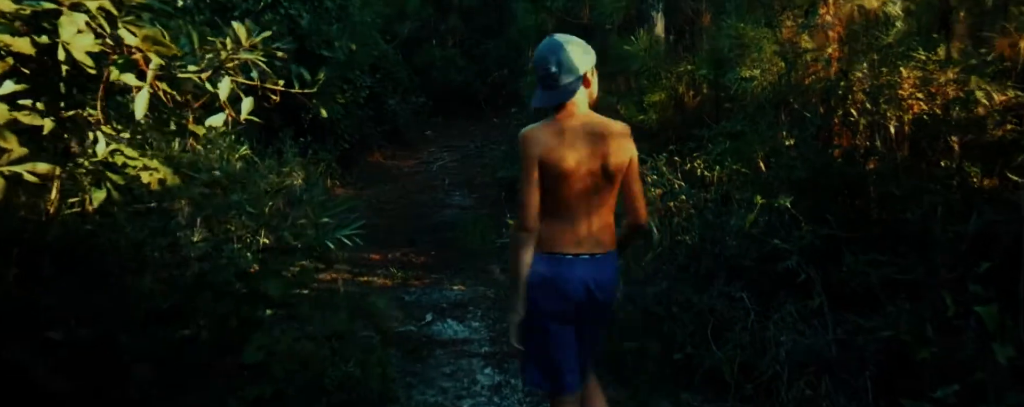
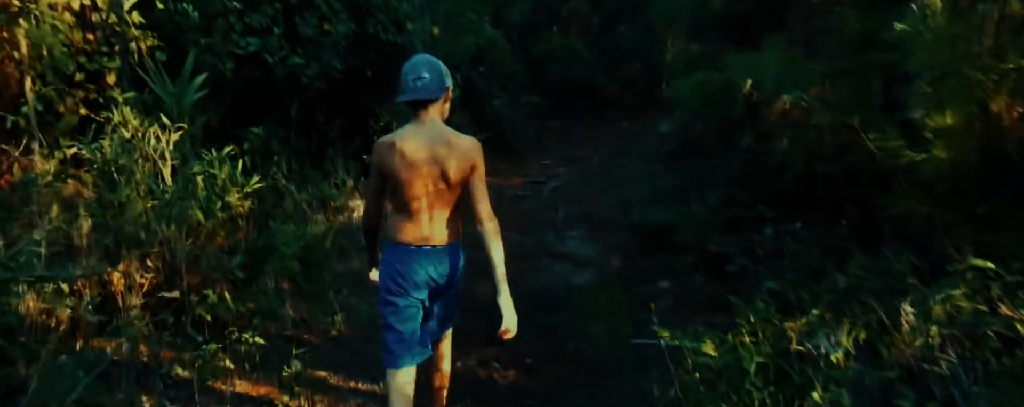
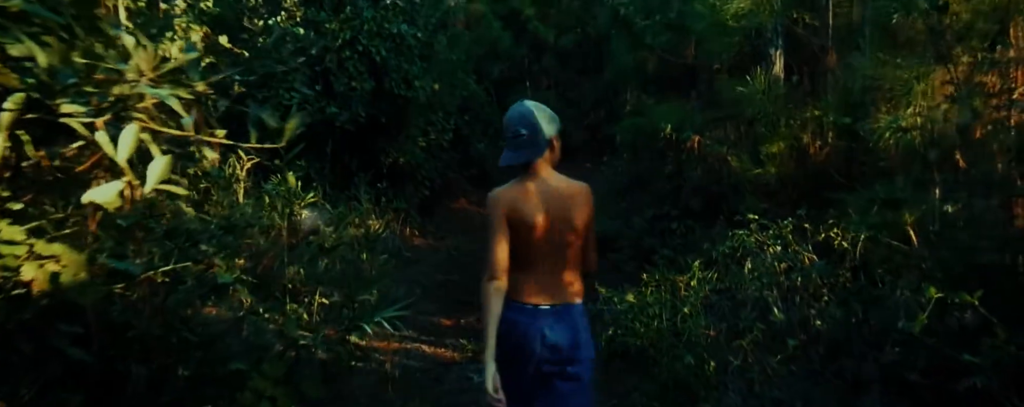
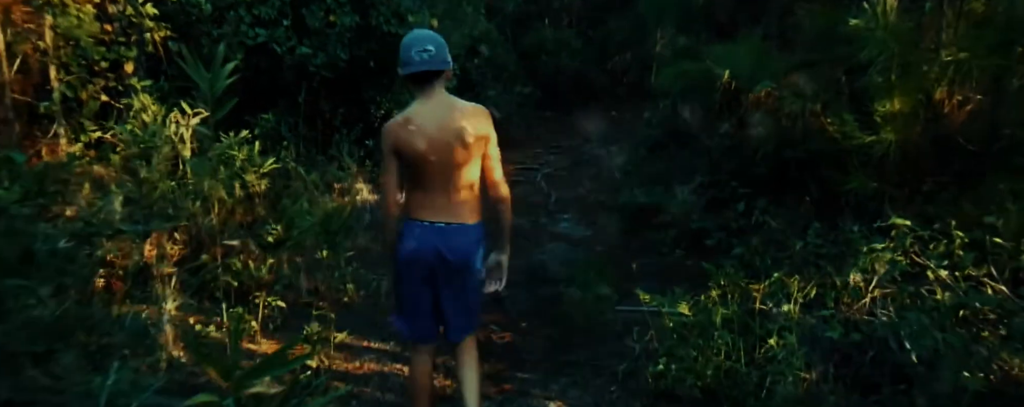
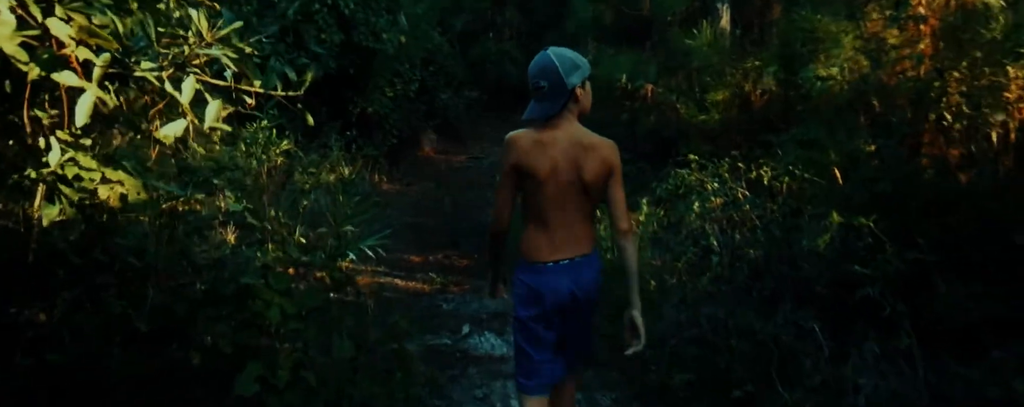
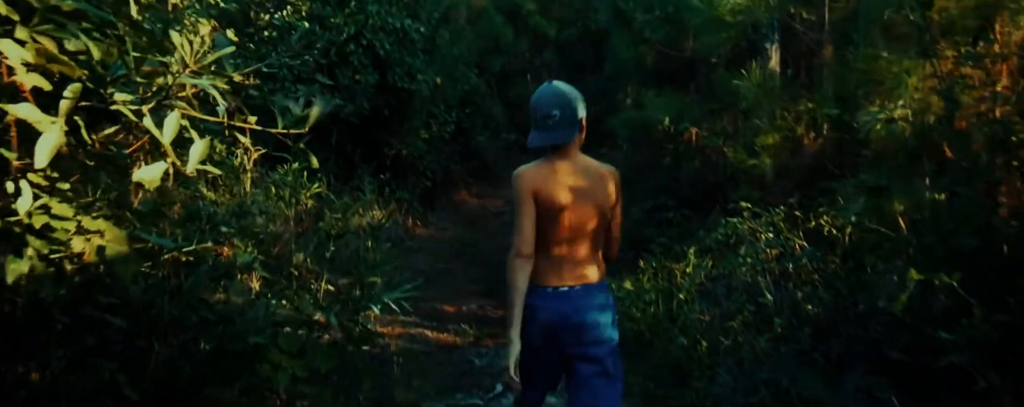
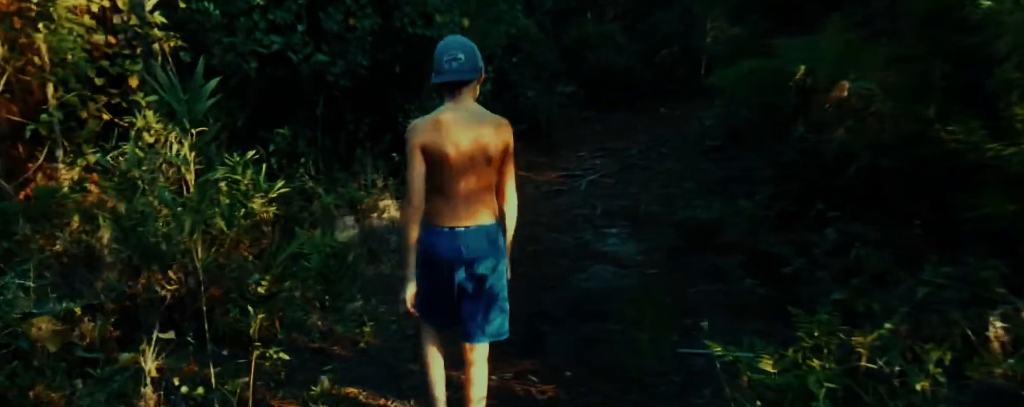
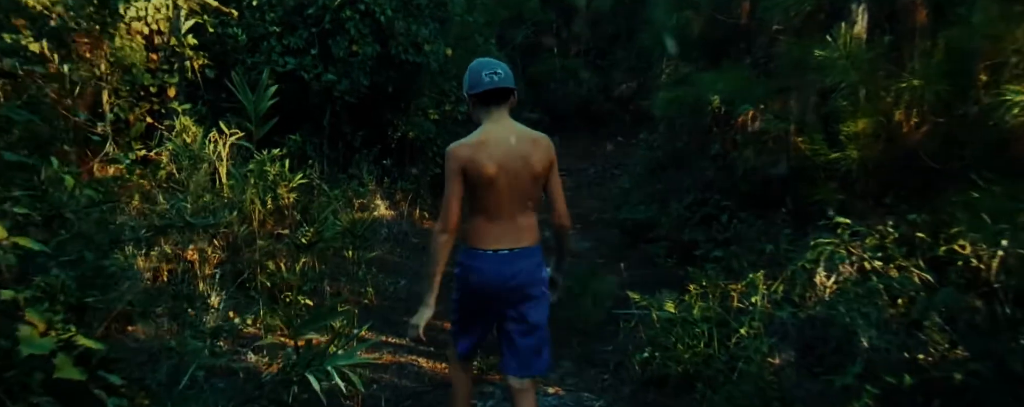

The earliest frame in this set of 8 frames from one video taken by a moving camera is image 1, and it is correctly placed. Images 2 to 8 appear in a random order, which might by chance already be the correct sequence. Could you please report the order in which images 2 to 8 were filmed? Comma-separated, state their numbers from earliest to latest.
5, 6, 3, 8, 4, 2, 7
